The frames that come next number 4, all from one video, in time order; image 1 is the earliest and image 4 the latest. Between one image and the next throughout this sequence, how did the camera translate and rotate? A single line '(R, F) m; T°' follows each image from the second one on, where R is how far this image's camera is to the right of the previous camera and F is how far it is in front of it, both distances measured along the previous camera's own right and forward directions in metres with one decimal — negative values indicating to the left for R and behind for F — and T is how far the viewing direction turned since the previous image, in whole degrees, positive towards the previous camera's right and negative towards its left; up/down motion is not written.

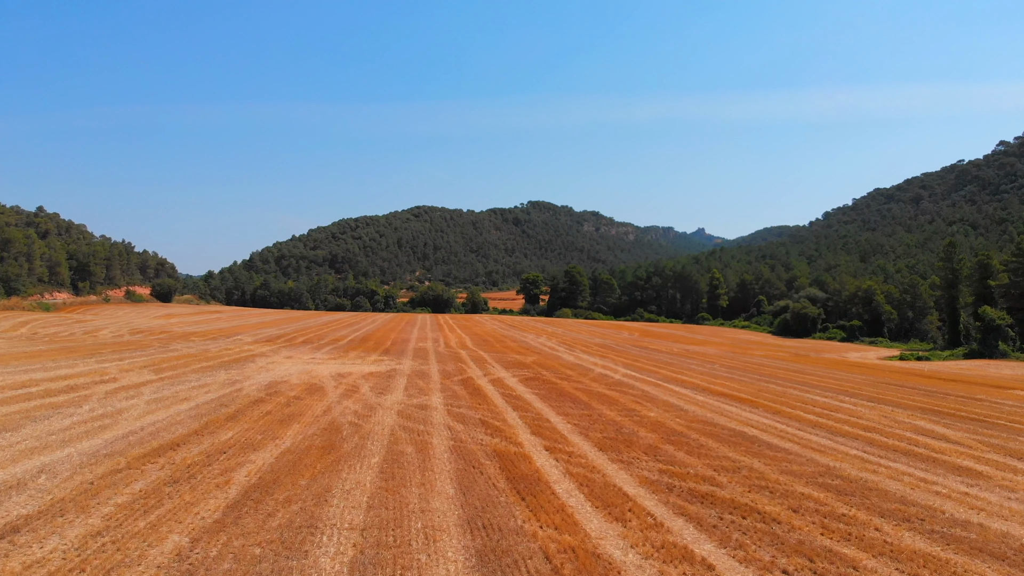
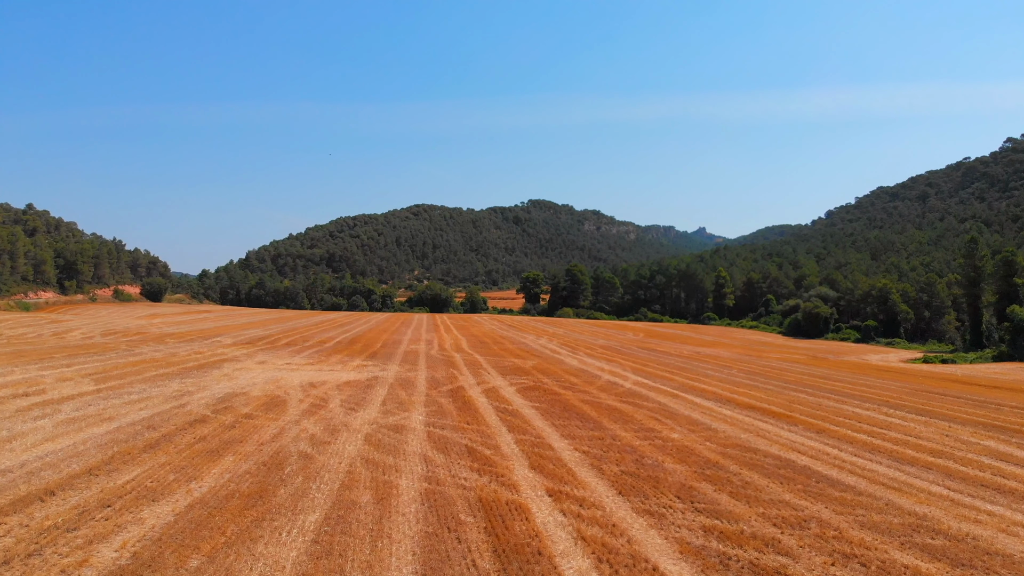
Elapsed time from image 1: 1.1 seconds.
(+0.1, +2.4) m; 0°
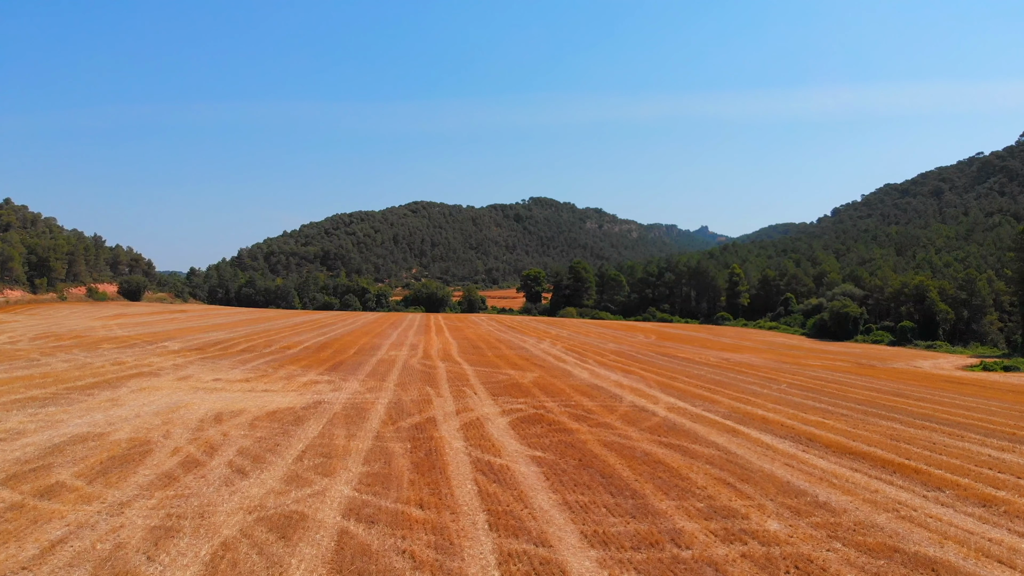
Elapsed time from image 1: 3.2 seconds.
(+0.2, +4.8) m; 0°
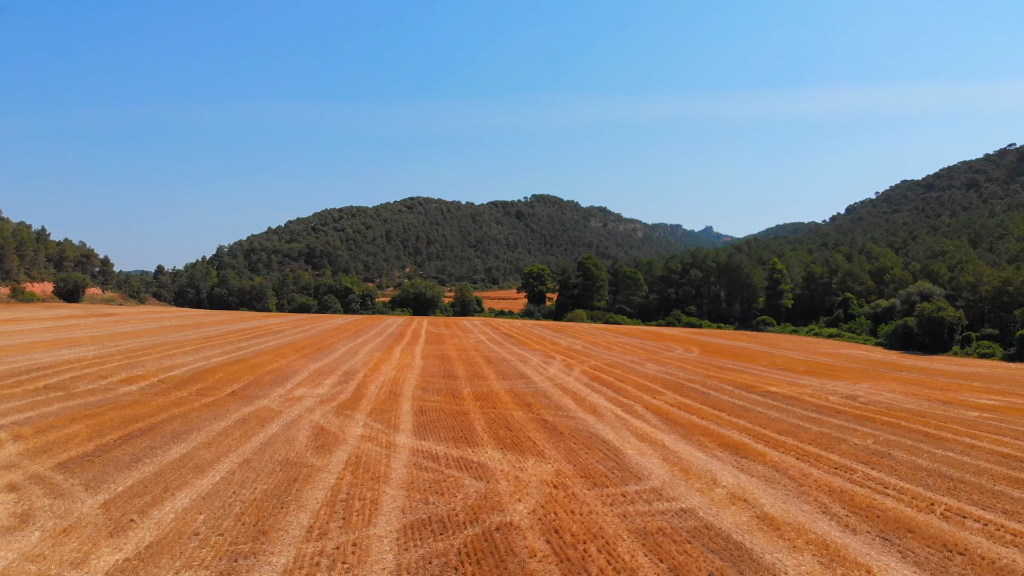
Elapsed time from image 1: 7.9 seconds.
(+0.3, +10.8) m; 0°
